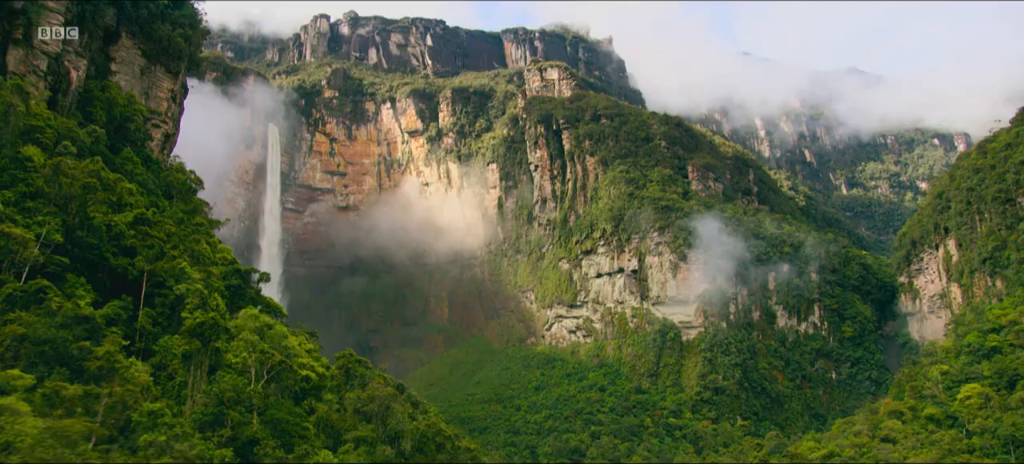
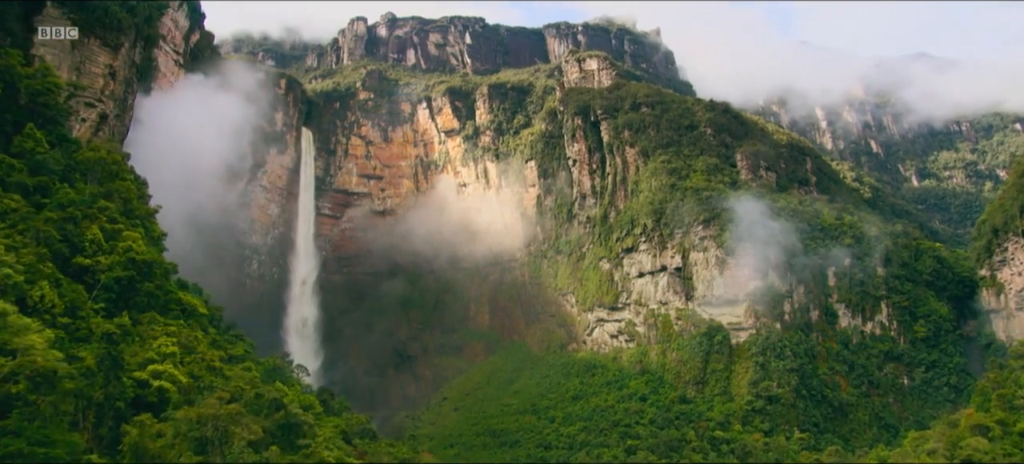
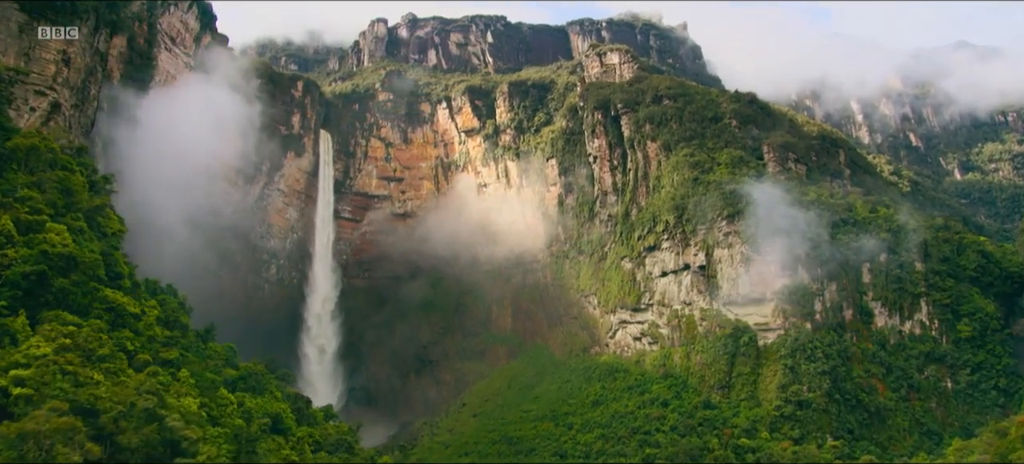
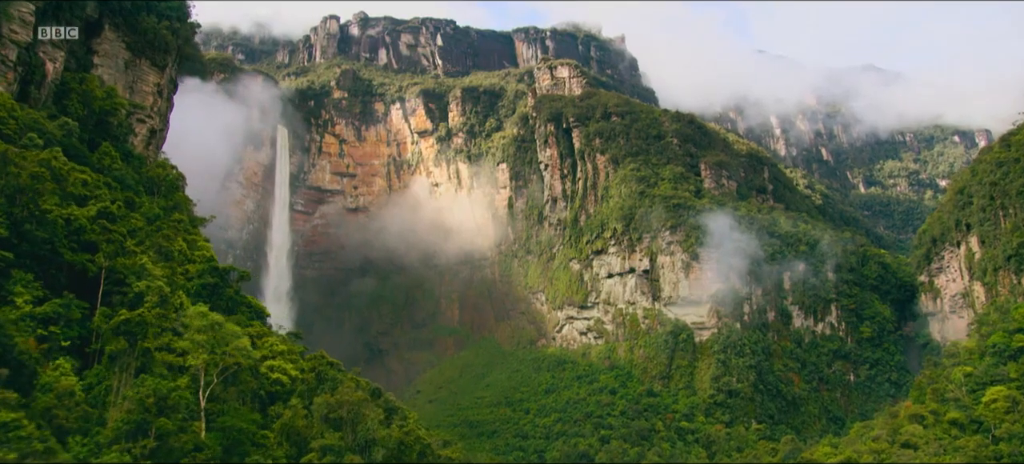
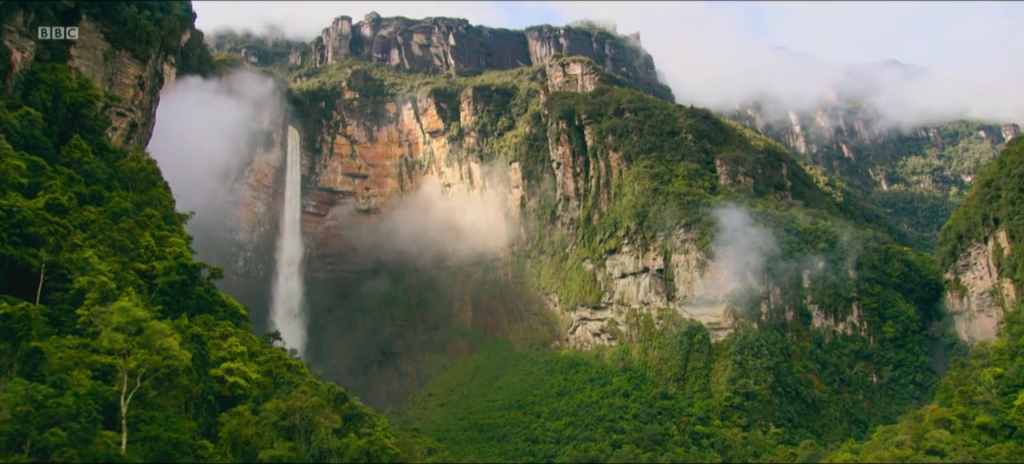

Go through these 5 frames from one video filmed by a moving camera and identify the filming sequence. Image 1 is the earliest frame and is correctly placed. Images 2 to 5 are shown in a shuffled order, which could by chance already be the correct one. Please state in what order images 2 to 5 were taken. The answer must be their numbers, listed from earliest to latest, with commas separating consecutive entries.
4, 5, 2, 3
